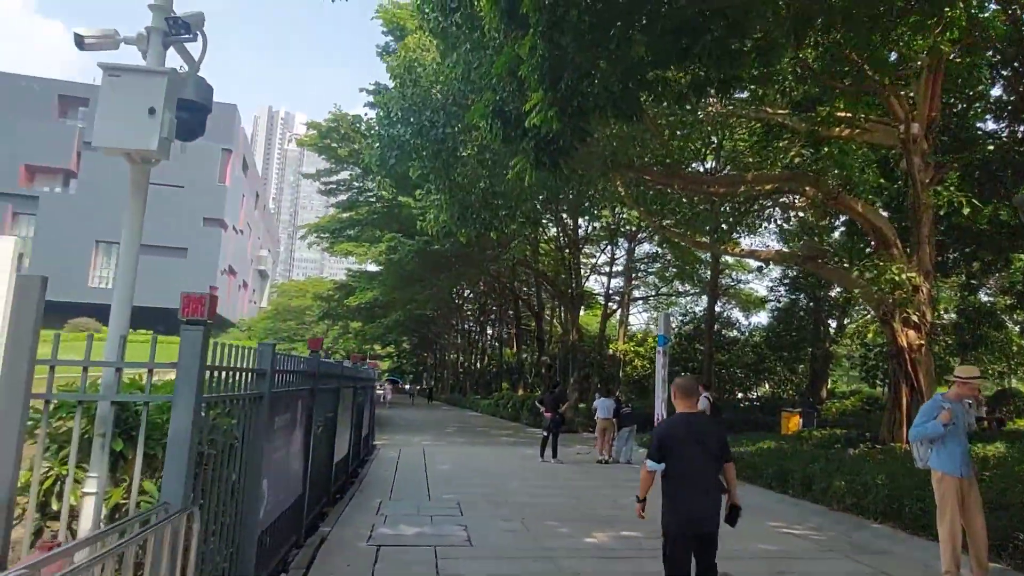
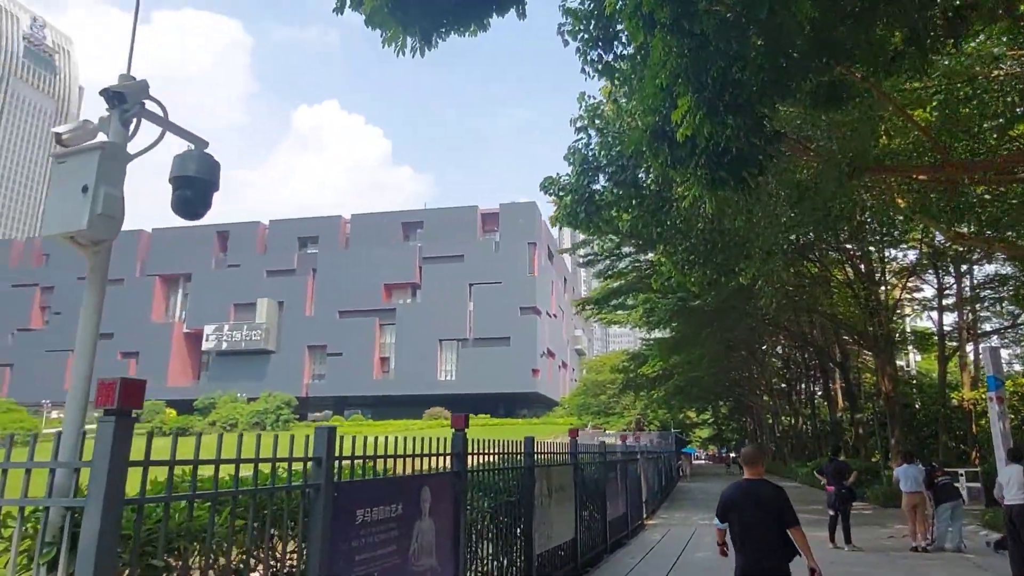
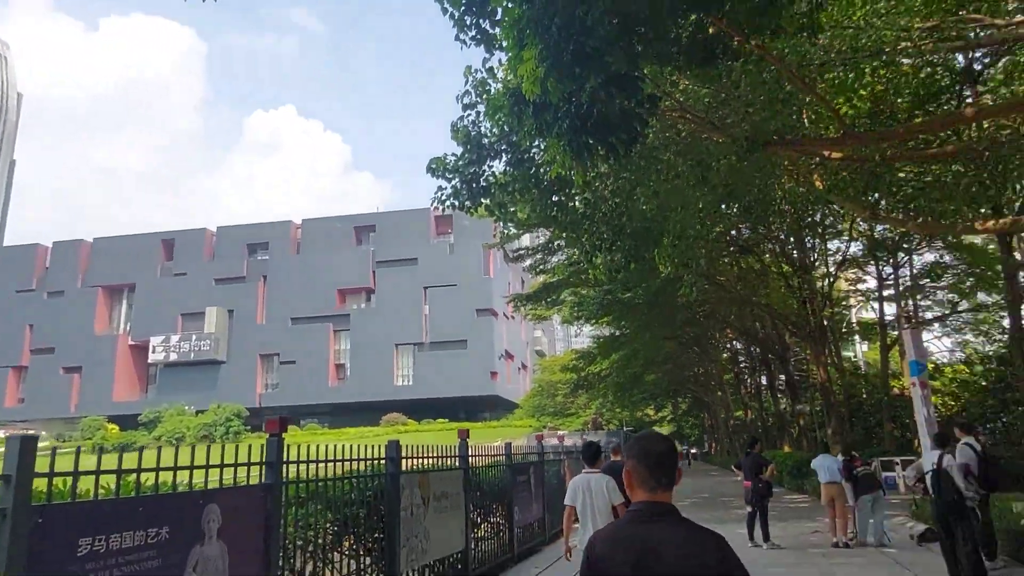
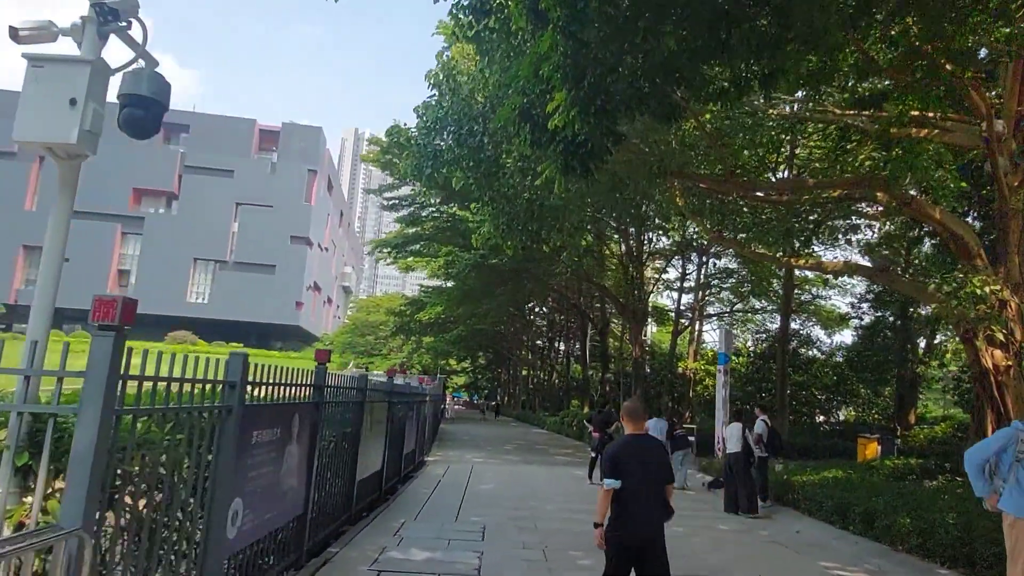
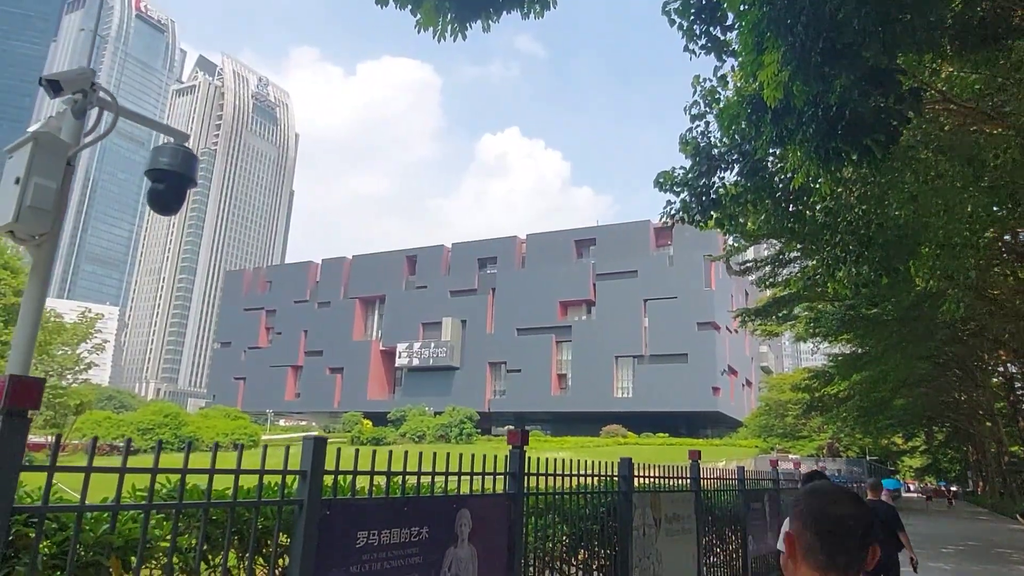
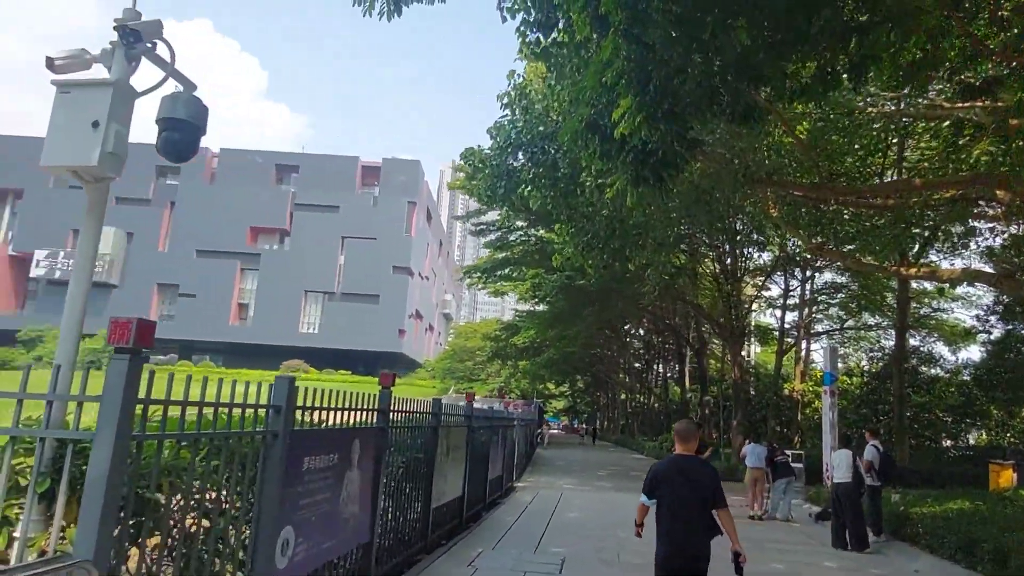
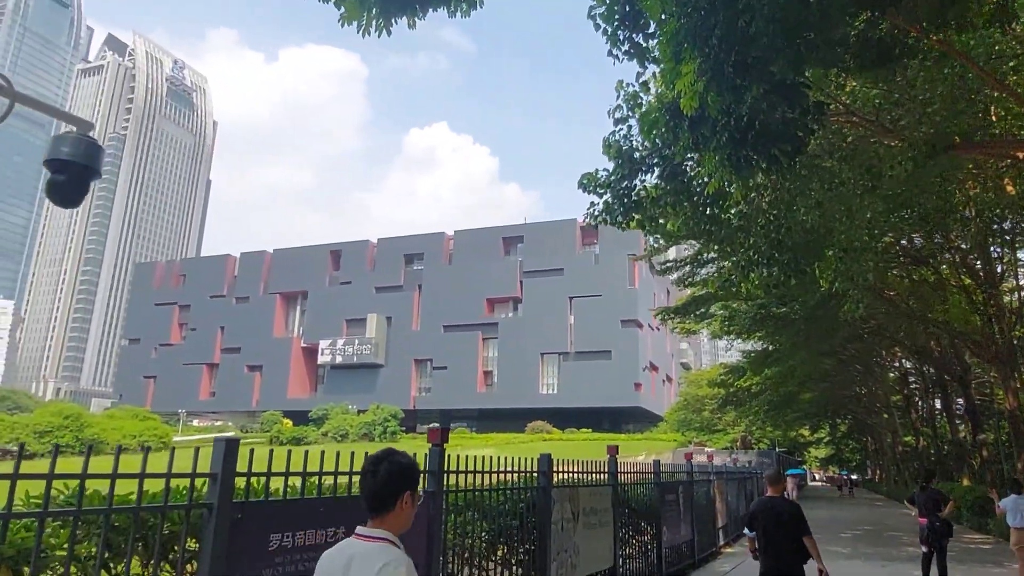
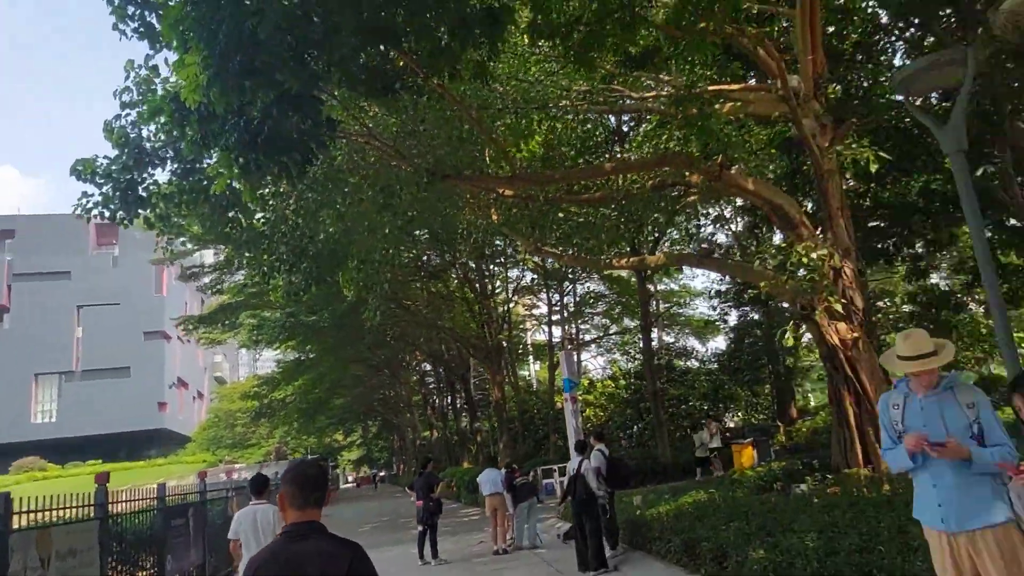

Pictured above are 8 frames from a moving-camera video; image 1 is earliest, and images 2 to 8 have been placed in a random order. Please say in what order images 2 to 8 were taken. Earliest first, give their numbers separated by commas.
4, 6, 2, 7, 5, 3, 8
